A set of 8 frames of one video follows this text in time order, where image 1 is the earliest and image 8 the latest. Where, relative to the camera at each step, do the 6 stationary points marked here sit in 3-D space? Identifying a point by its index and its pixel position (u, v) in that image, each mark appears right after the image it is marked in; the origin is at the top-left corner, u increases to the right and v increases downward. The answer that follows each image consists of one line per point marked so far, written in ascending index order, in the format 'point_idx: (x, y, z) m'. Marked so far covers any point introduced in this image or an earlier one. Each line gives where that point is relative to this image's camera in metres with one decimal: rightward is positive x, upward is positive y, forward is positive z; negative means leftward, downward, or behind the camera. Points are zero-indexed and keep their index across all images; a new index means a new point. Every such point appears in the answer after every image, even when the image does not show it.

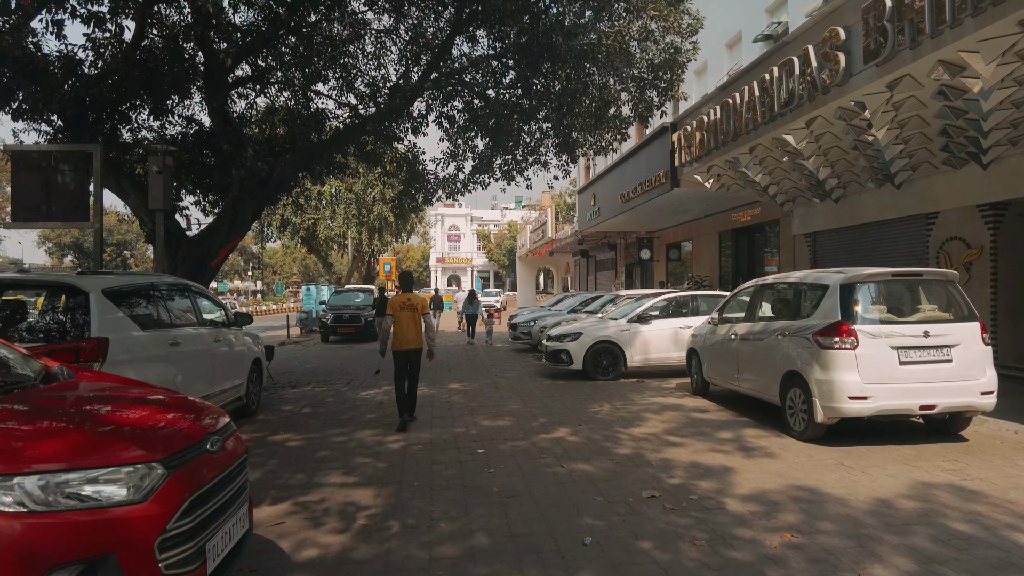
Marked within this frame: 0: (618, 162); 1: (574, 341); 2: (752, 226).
0: (+3.0, +3.6, +18.7) m
1: (+0.9, -0.8, +9.9) m
2: (+6.3, +1.6, +17.3) m
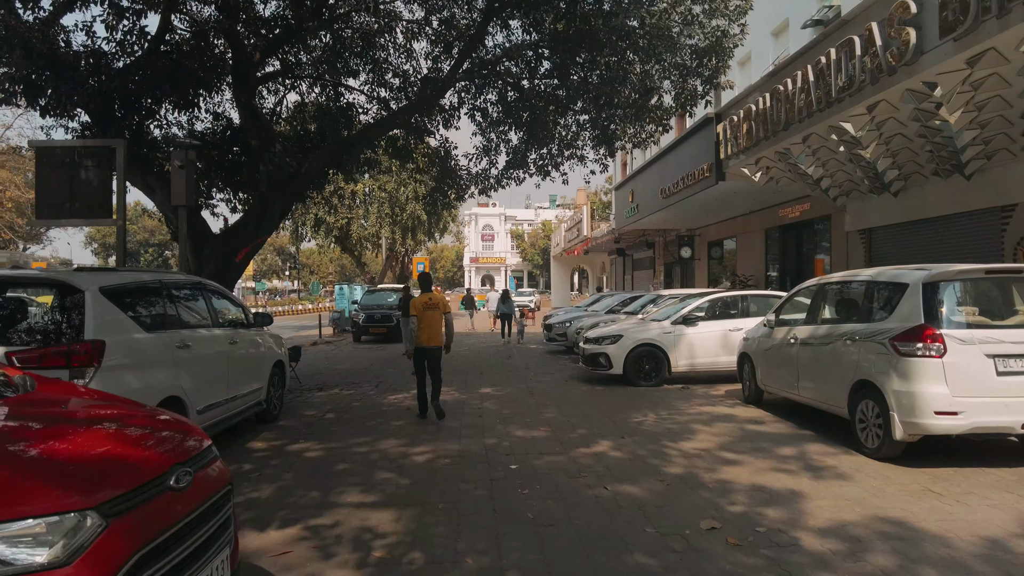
0: (+4.0, +3.6, +18.0) m
1: (+1.4, -0.8, +9.3) m
2: (+7.1, +1.6, +16.4) m
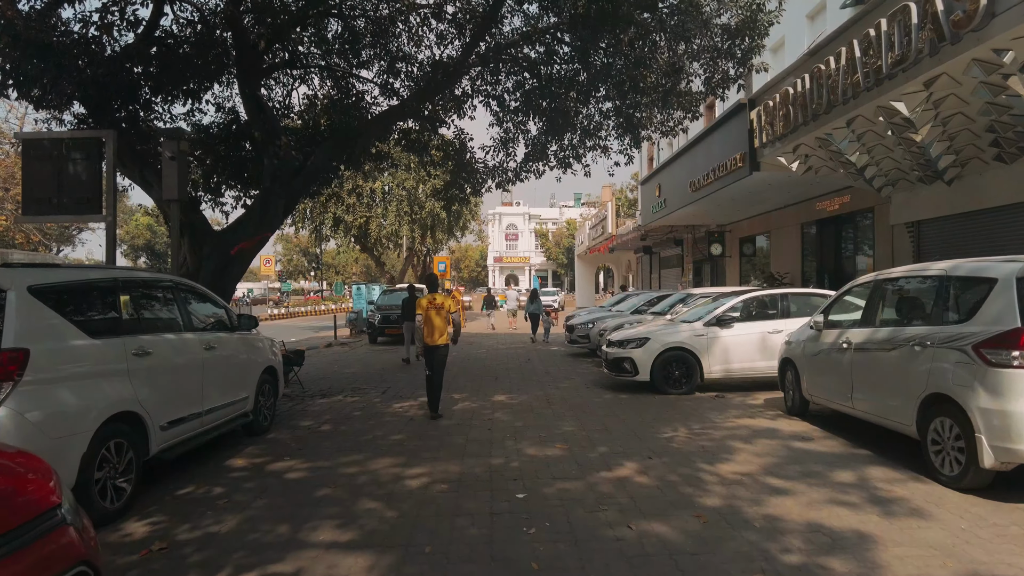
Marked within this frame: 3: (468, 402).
0: (+4.5, +3.6, +17.1) m
1: (+1.6, -0.8, +8.5) m
2: (+7.6, +1.7, +15.3) m
3: (-0.5, -1.4, +8.1) m
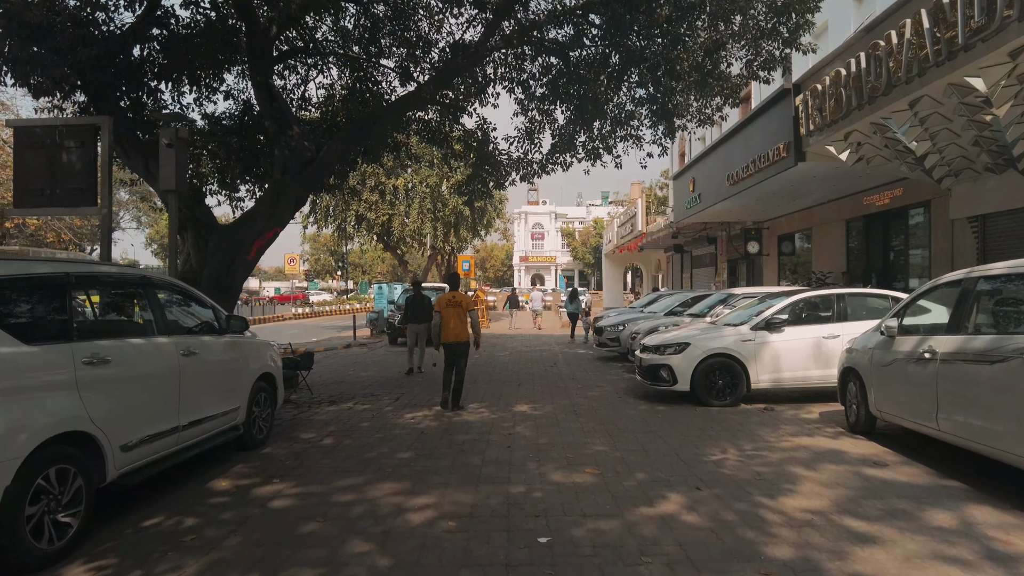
0: (+5.1, +3.6, +16.1) m
1: (+1.9, -0.8, +7.6) m
2: (+8.2, +1.7, +14.3) m
3: (-0.3, -1.4, +7.4) m
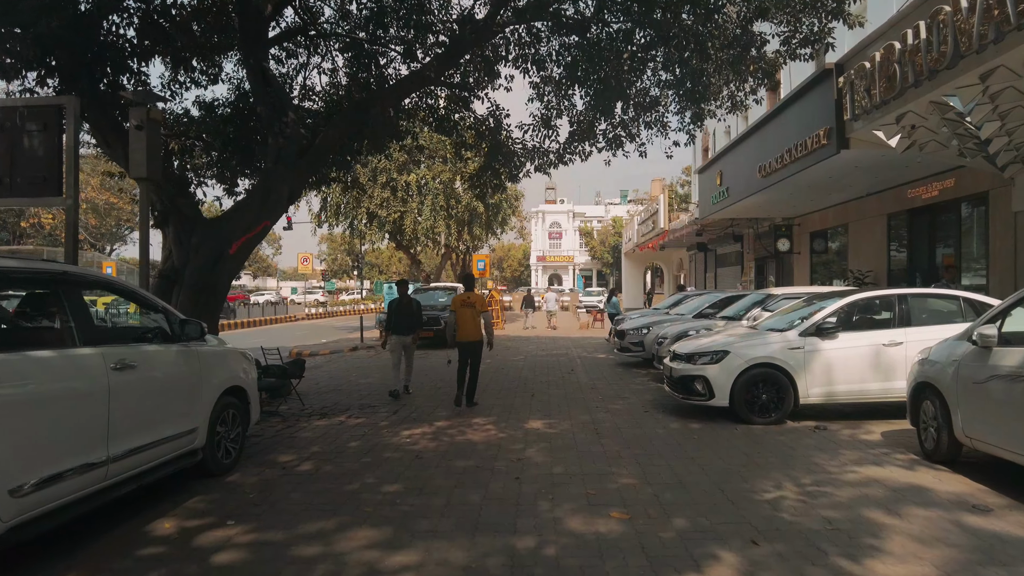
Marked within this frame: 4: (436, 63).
0: (+5.5, +3.6, +15.0) m
1: (+2.0, -0.8, +6.6) m
2: (+8.5, +1.7, +13.1) m
3: (-0.2, -1.4, +6.4) m
4: (-1.1, +3.2, +9.4) m
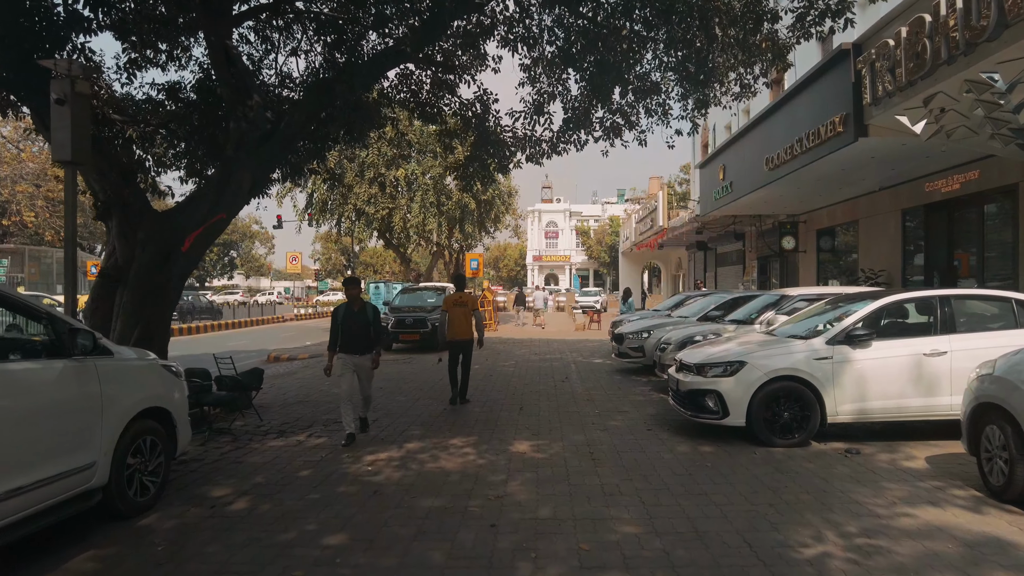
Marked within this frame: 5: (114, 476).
0: (+5.3, +3.6, +14.1) m
1: (+1.9, -0.8, +5.7) m
2: (+8.3, +1.7, +12.2) m
3: (-0.3, -1.4, +5.5) m
4: (-1.2, +3.2, +8.5) m
5: (-2.4, -1.1, +3.9) m
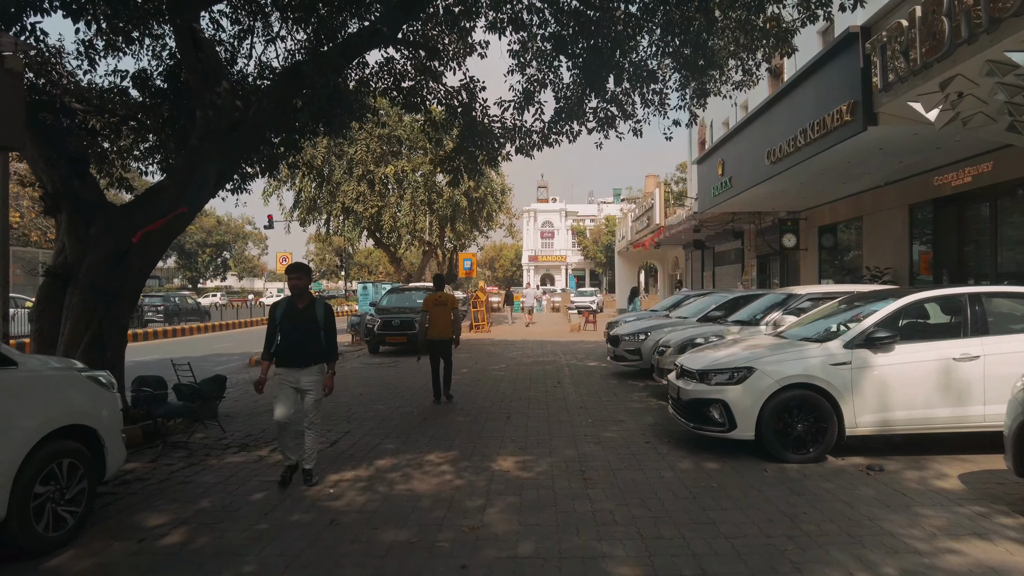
0: (+5.1, +3.6, +13.6) m
1: (+1.7, -0.8, +5.1) m
2: (+8.1, +1.7, +11.7) m
3: (-0.5, -1.4, +4.9) m
4: (-1.4, +3.2, +7.9) m
5: (-2.5, -1.1, +3.3) m
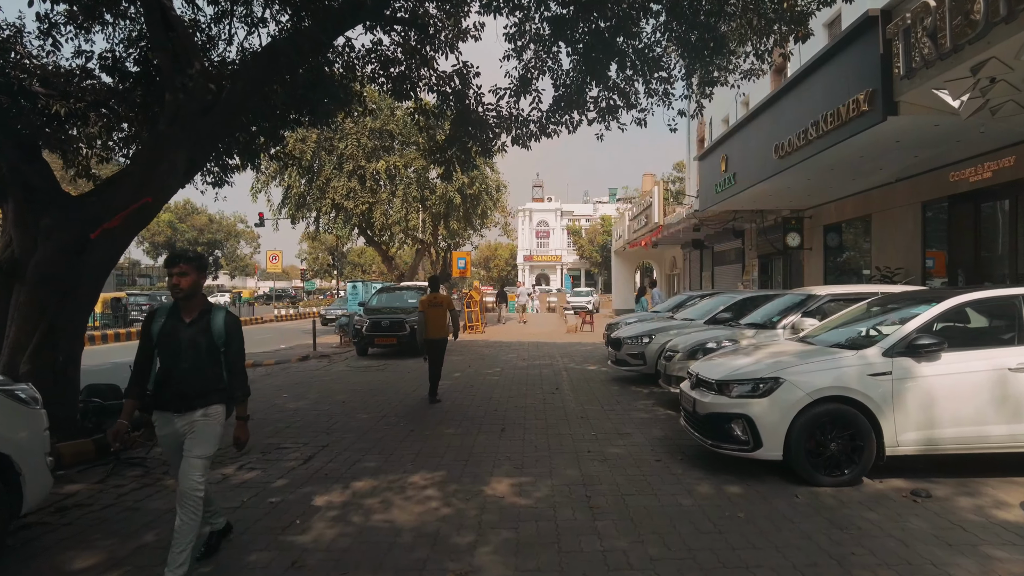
0: (+5.0, +3.6, +13.0) m
1: (+1.7, -0.8, +4.5) m
2: (+8.0, +1.7, +11.1) m
3: (-0.5, -1.4, +4.3) m
4: (-1.4, +3.2, +7.3) m
5: (-2.5, -1.1, +2.6) m
